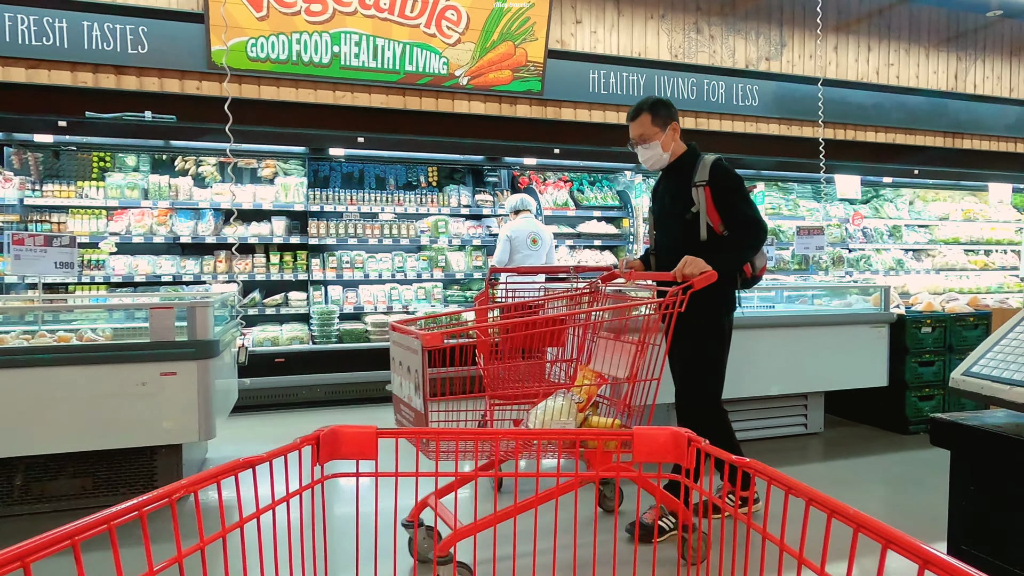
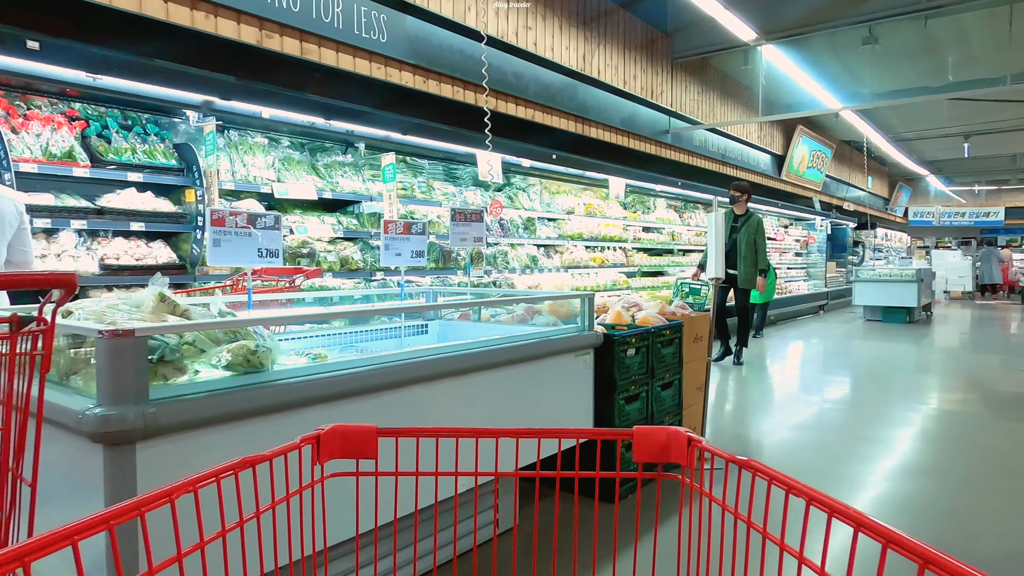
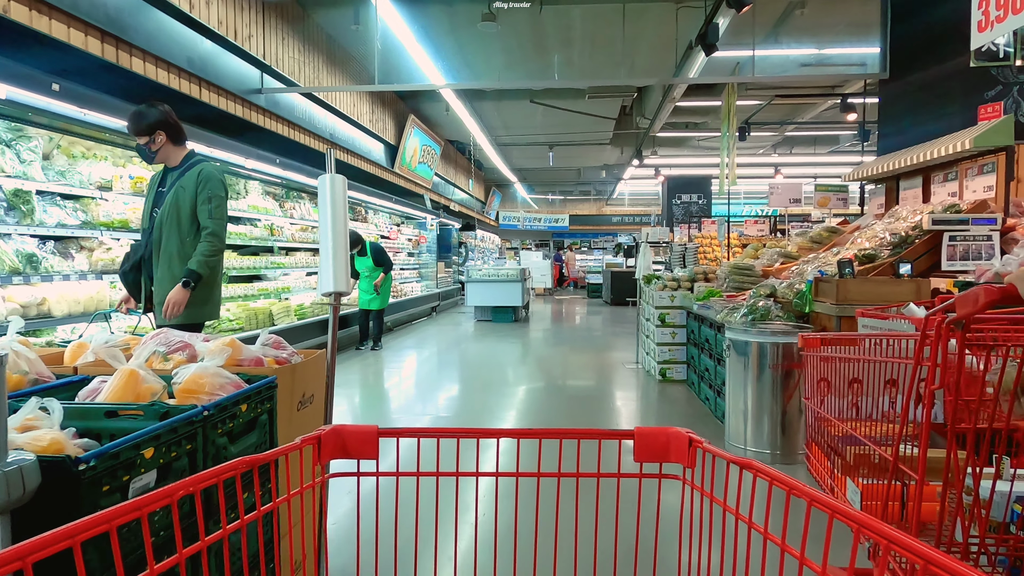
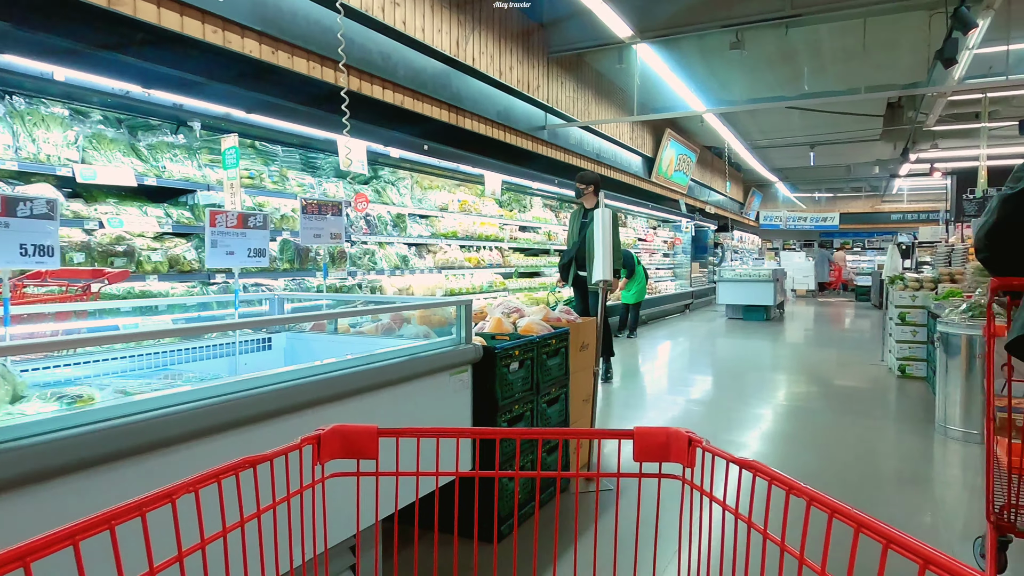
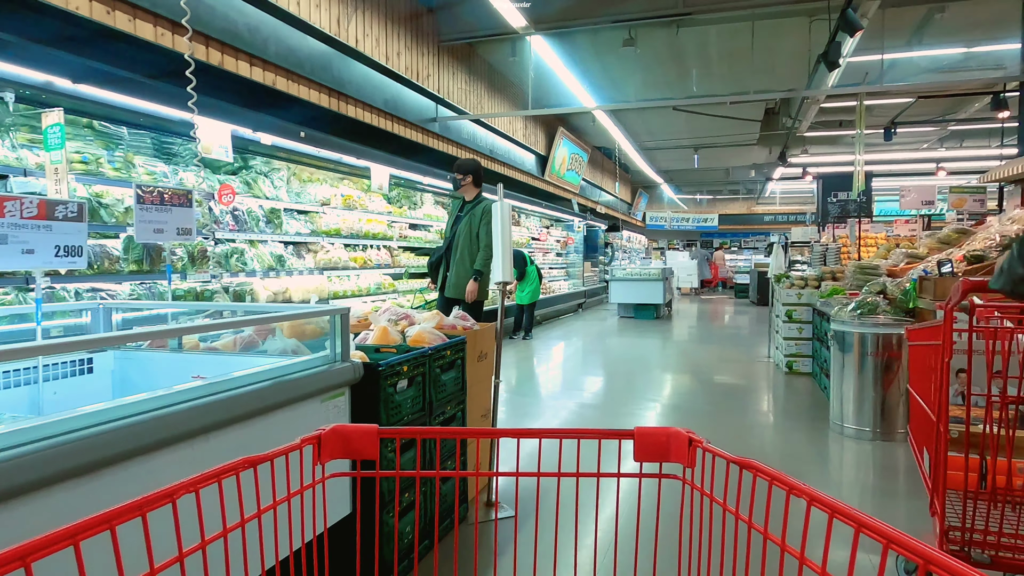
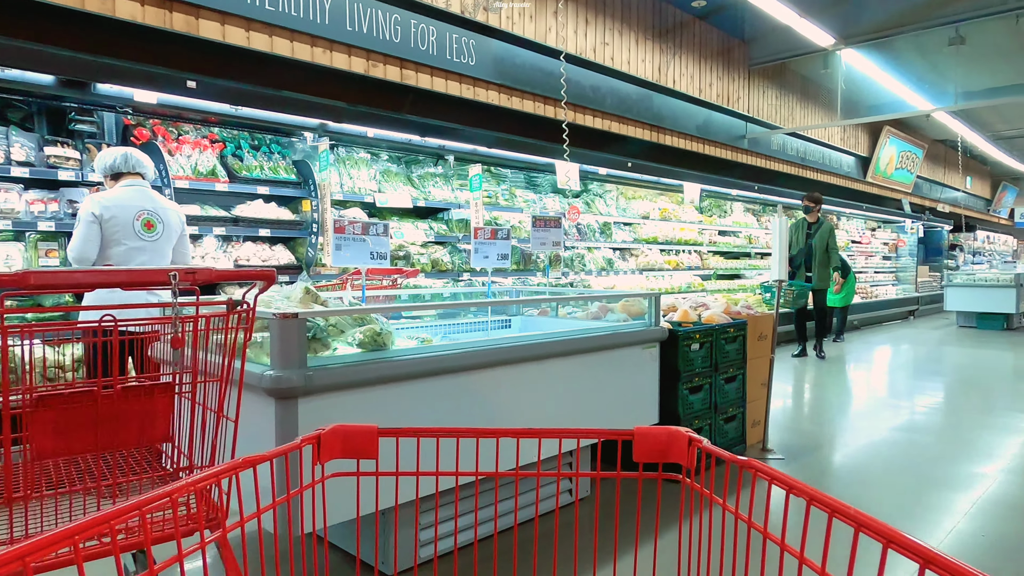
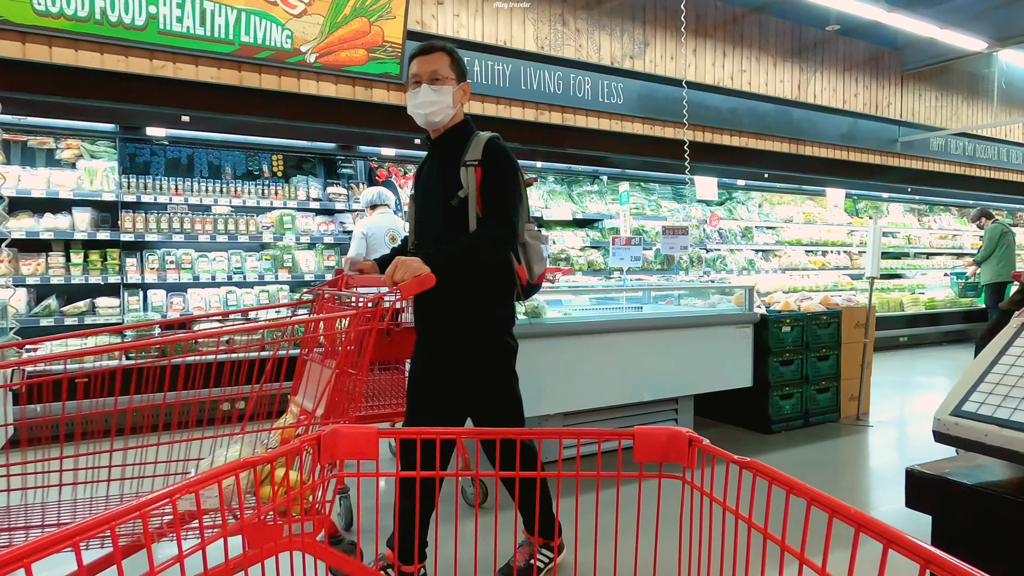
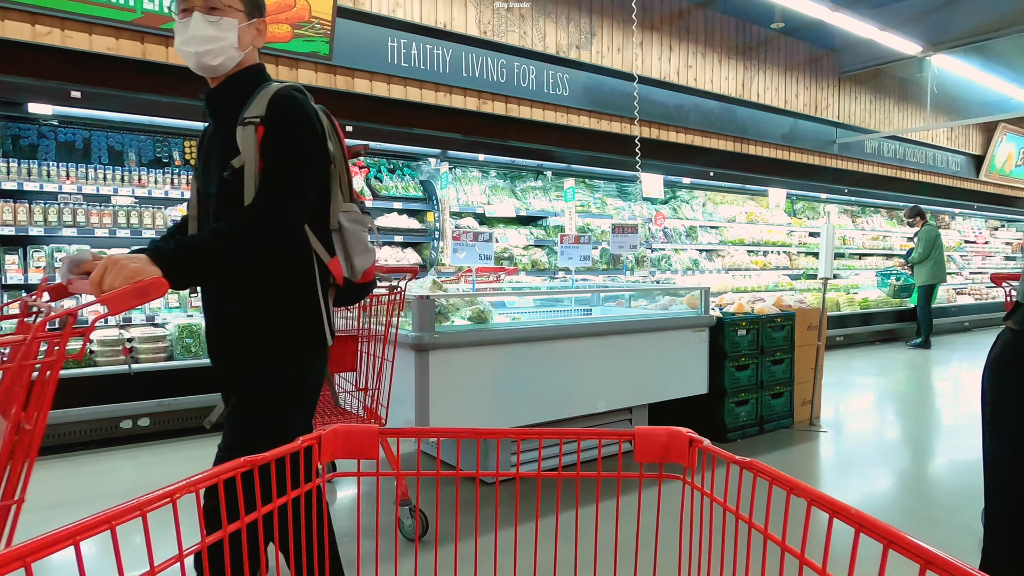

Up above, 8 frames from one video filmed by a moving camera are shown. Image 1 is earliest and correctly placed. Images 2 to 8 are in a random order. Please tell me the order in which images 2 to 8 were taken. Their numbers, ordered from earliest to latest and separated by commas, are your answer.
7, 8, 6, 2, 4, 5, 3
